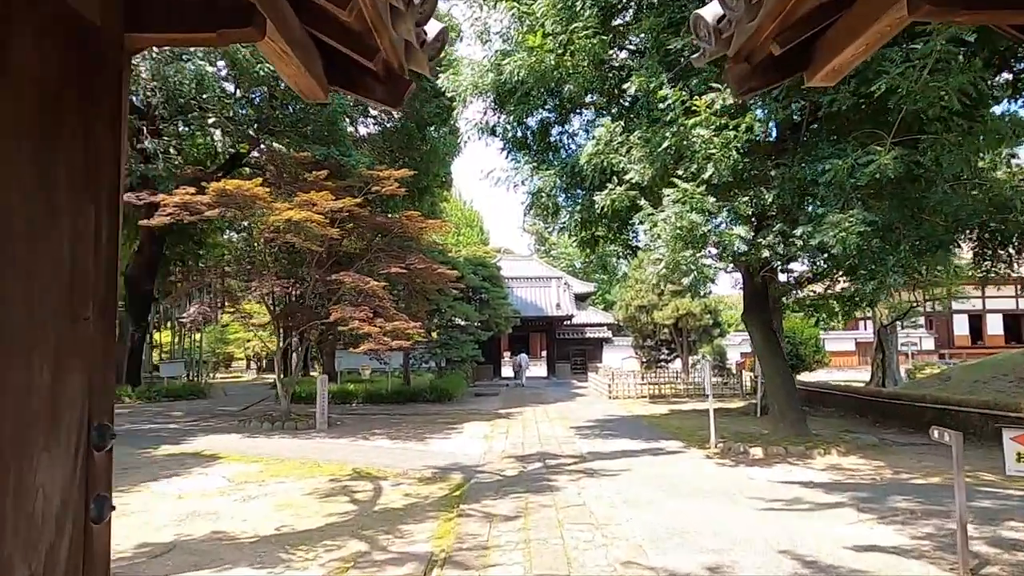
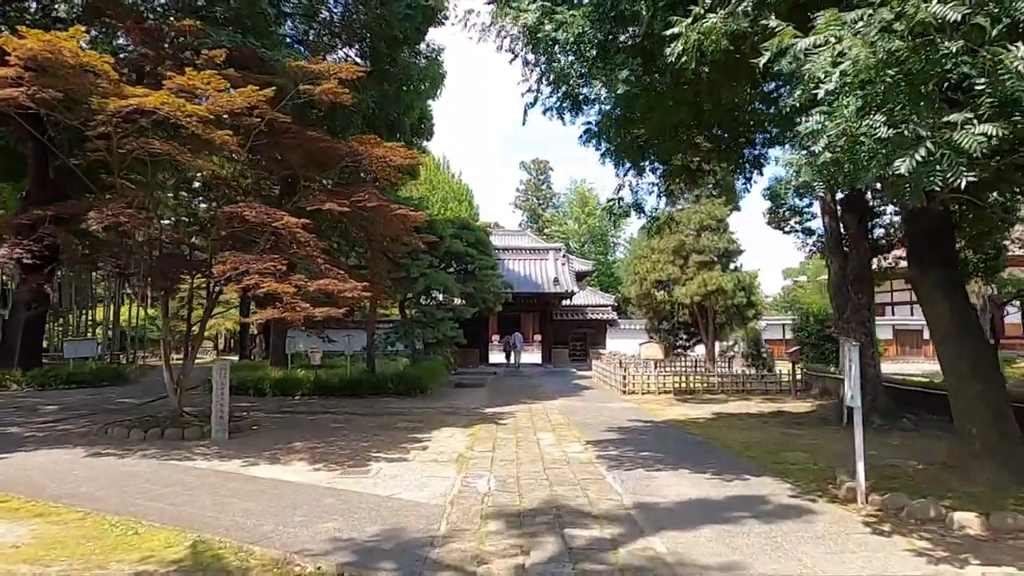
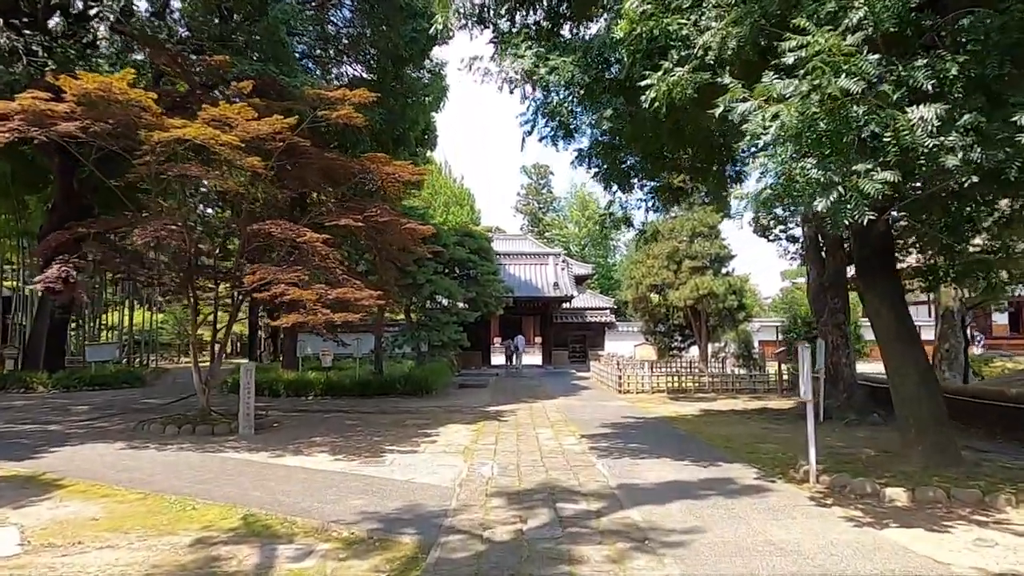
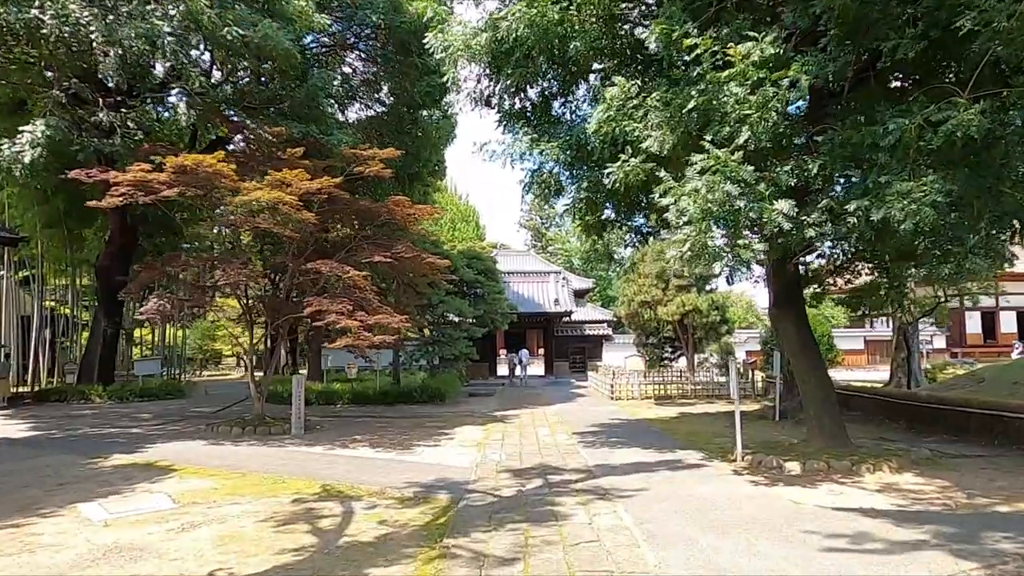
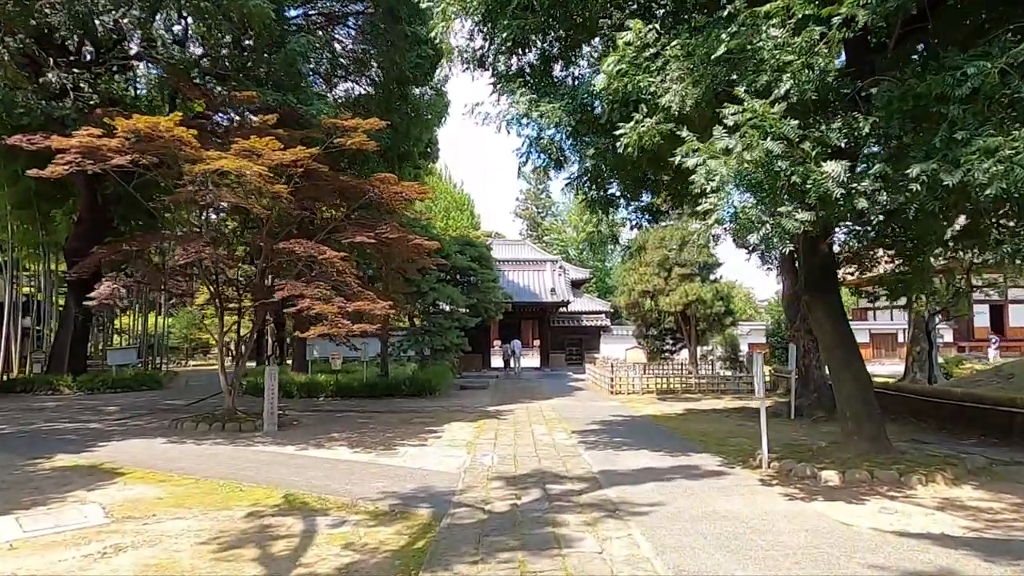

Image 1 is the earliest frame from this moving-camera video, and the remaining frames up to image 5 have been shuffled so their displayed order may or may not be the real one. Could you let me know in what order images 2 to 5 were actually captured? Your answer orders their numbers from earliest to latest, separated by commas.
4, 5, 3, 2
